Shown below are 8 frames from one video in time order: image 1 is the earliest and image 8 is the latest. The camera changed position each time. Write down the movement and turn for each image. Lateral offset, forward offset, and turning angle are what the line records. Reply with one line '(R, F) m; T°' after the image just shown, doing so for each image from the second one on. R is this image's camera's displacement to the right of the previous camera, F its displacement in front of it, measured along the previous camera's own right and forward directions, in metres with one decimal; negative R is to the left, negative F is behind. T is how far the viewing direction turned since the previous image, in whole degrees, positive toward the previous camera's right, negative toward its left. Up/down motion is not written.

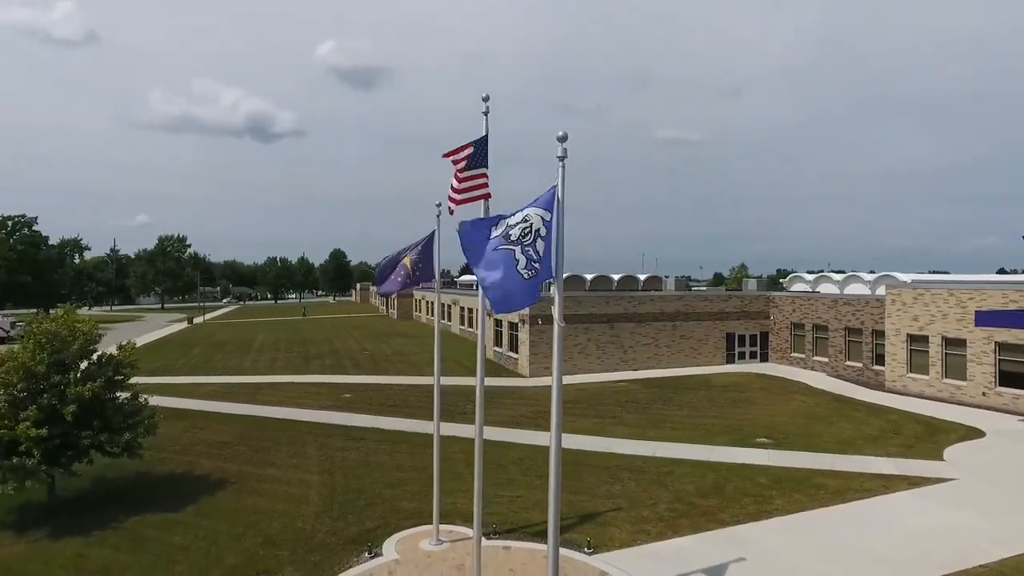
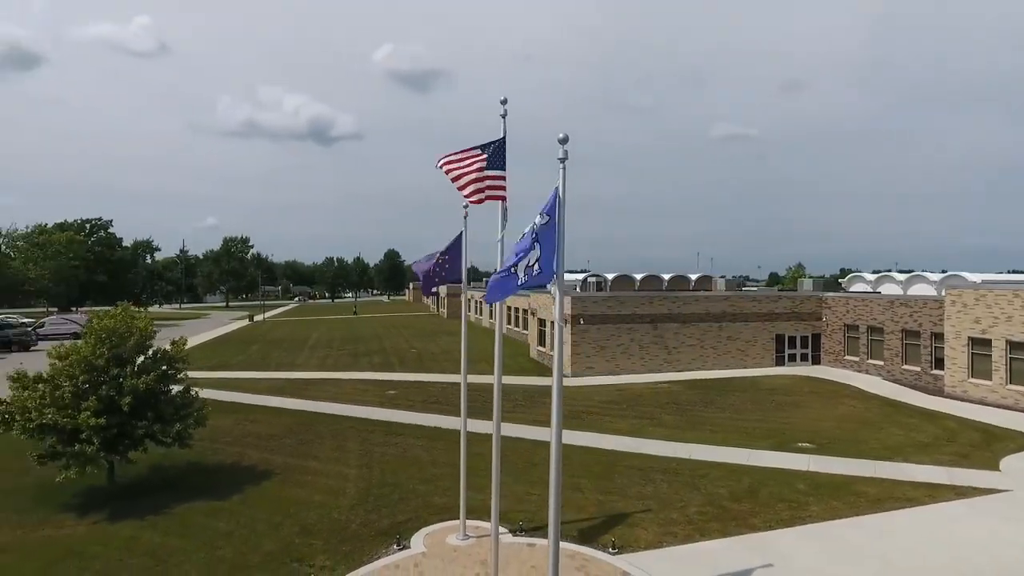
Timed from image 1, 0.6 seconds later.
(+0.5, -0.1) m; -5°
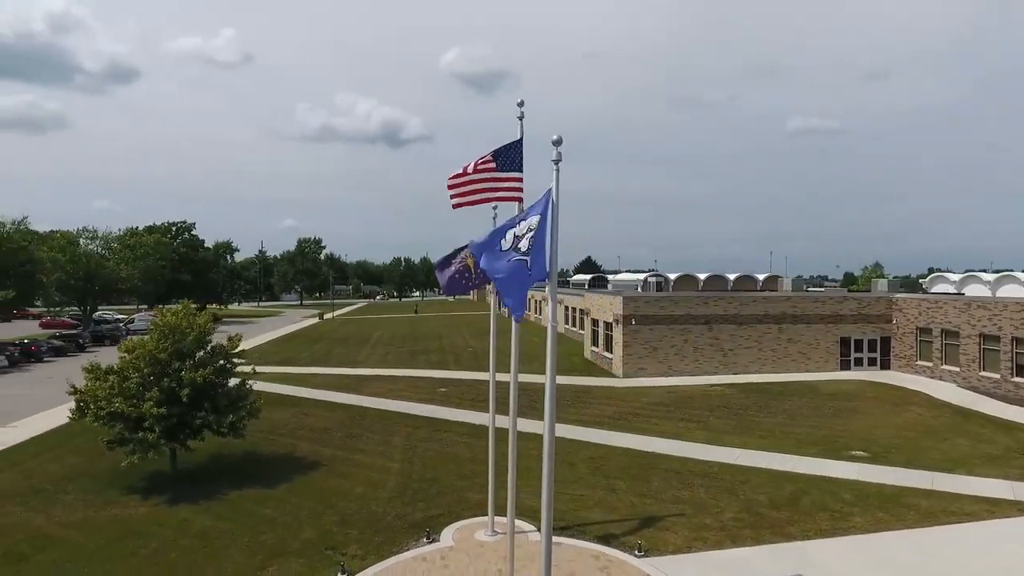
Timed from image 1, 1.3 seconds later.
(+0.7, -0.1) m; -6°
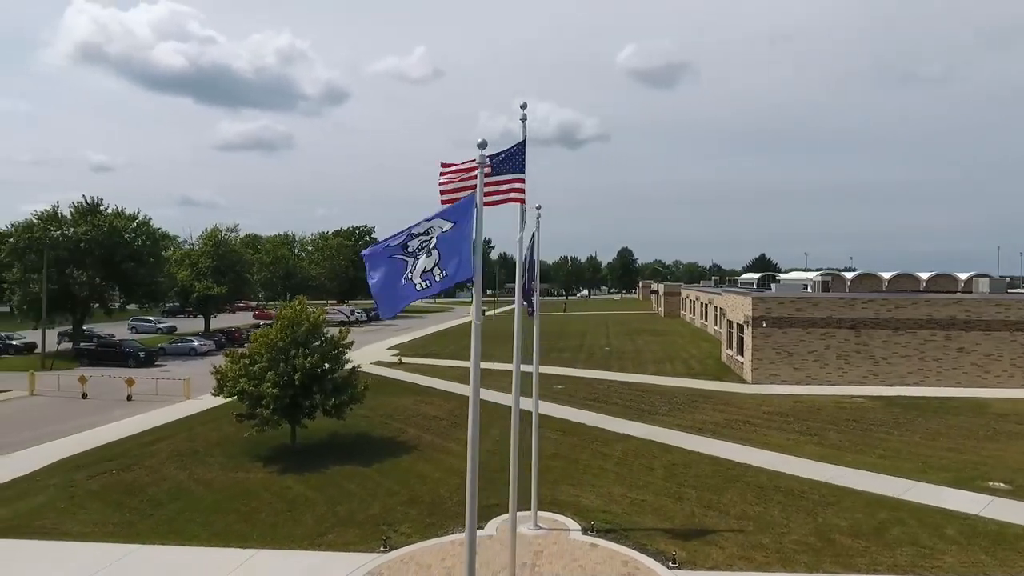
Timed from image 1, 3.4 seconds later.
(+2.5, +0.2) m; -16°
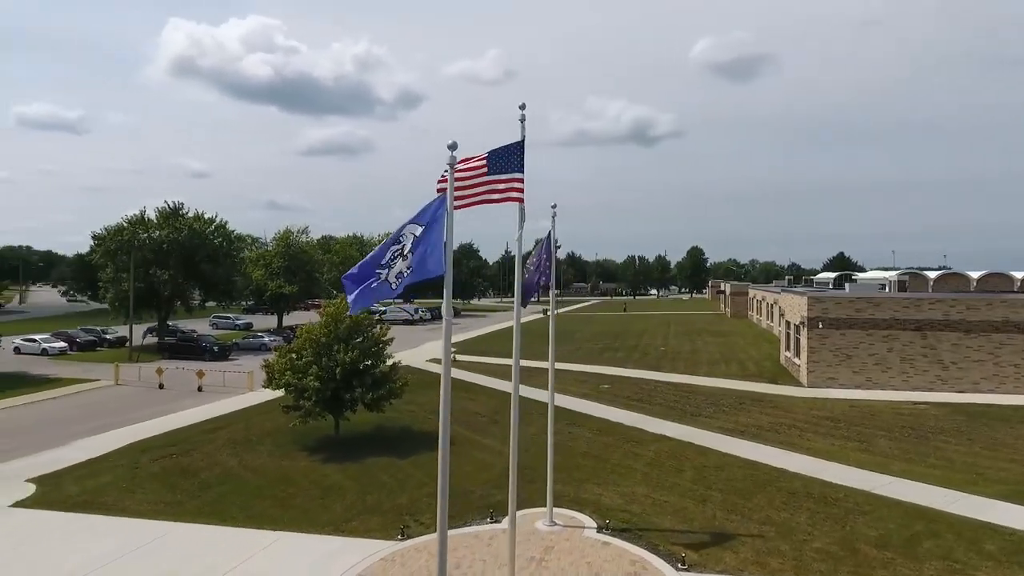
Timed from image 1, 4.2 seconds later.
(+1.1, -0.1) m; -6°
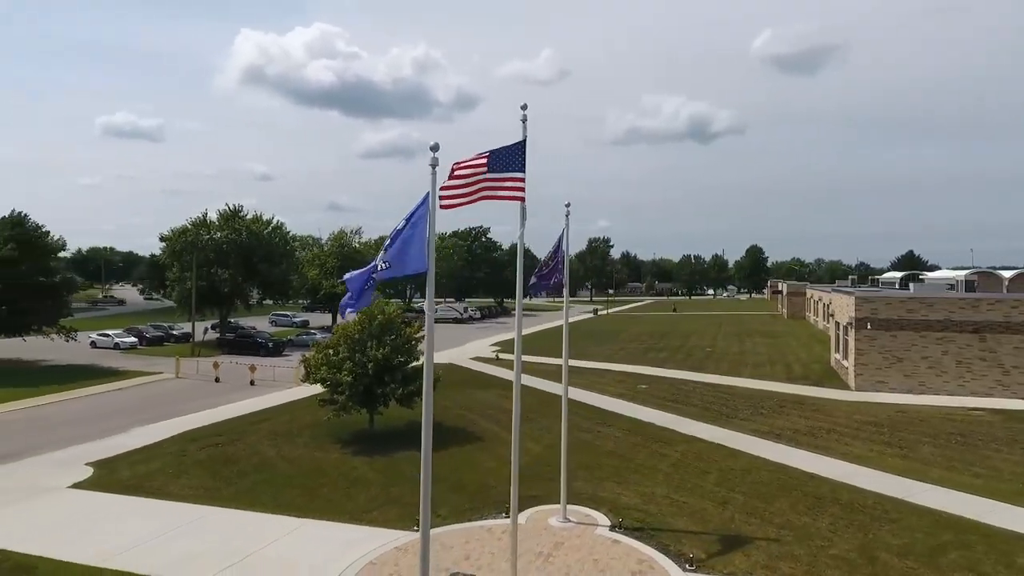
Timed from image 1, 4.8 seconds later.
(+0.8, -0.1) m; -5°
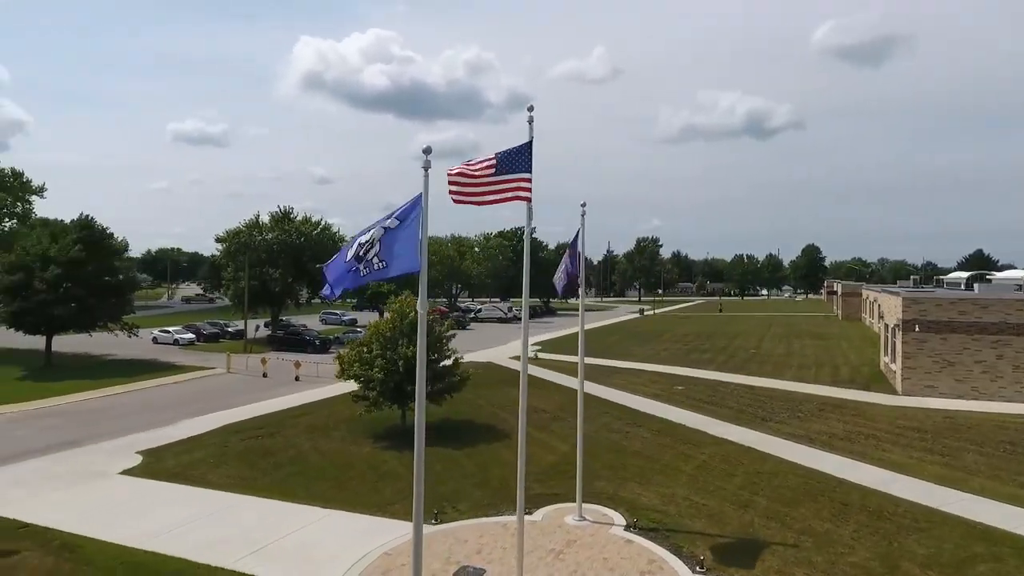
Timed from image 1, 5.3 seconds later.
(+0.7, -0.1) m; -5°
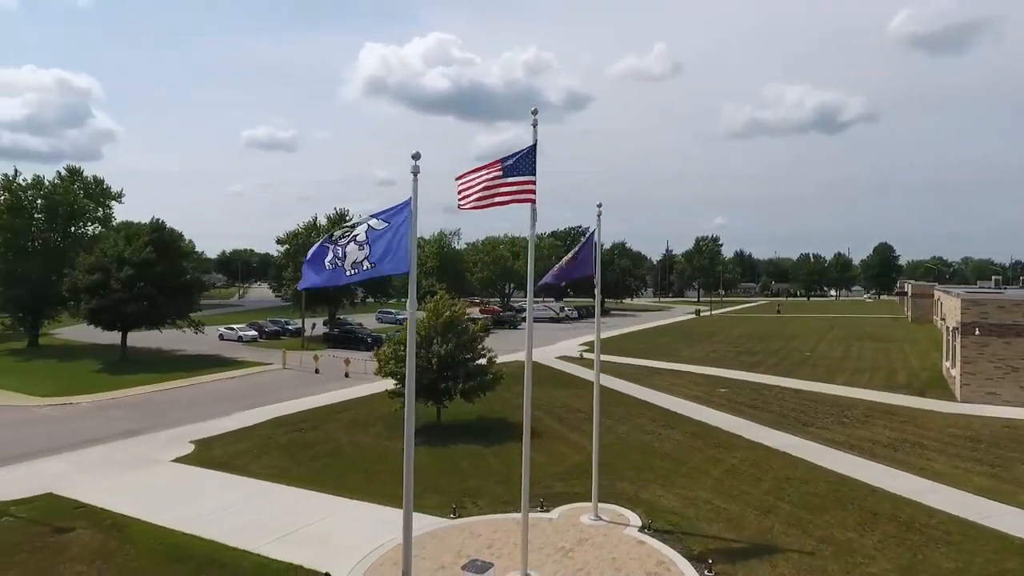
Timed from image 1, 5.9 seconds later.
(+0.9, -0.1) m; -6°
